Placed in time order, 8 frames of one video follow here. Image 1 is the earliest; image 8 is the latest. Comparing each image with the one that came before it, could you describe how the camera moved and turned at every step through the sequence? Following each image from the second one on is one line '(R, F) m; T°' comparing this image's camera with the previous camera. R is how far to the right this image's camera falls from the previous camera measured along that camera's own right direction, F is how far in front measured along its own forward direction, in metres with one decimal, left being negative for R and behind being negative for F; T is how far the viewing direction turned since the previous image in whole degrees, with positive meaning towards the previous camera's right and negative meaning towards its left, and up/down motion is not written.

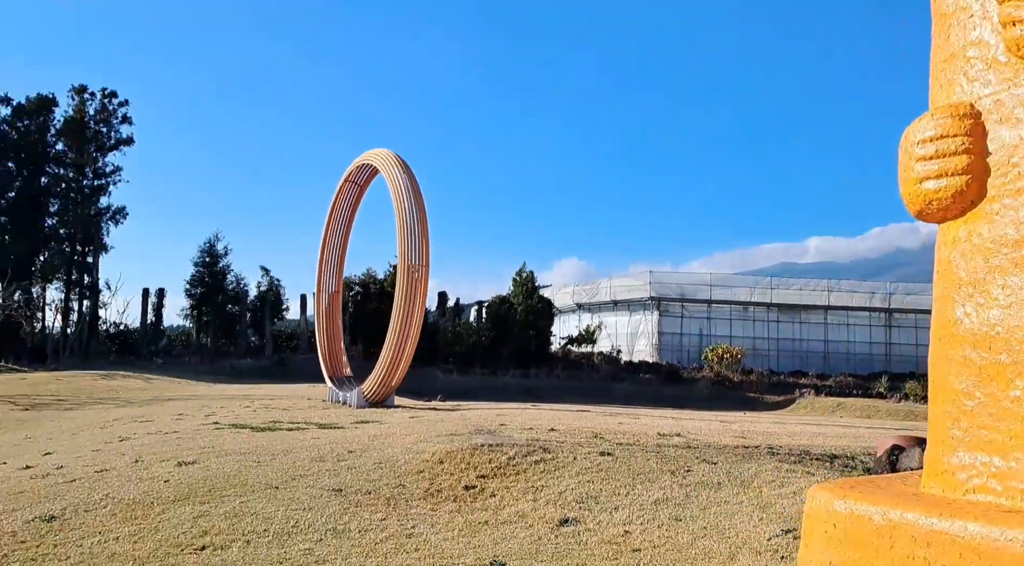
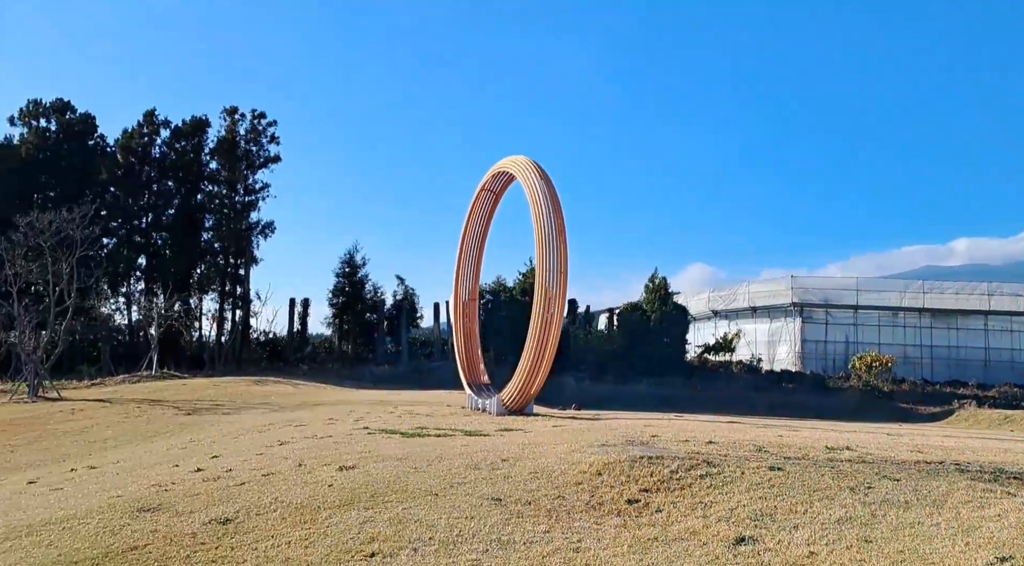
(-0.2, +0.1) m; -8°
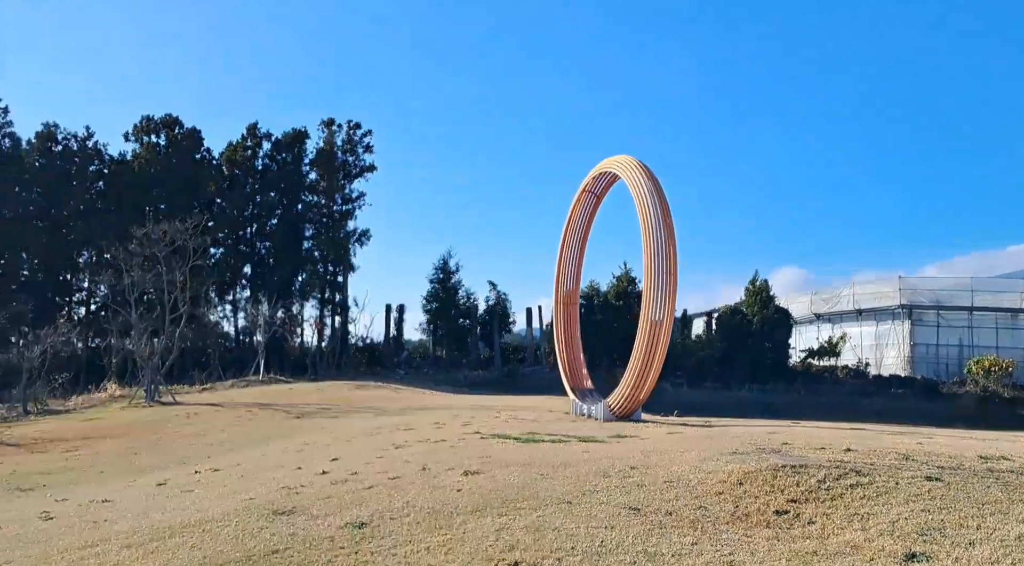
(-0.4, +0.1) m; -6°
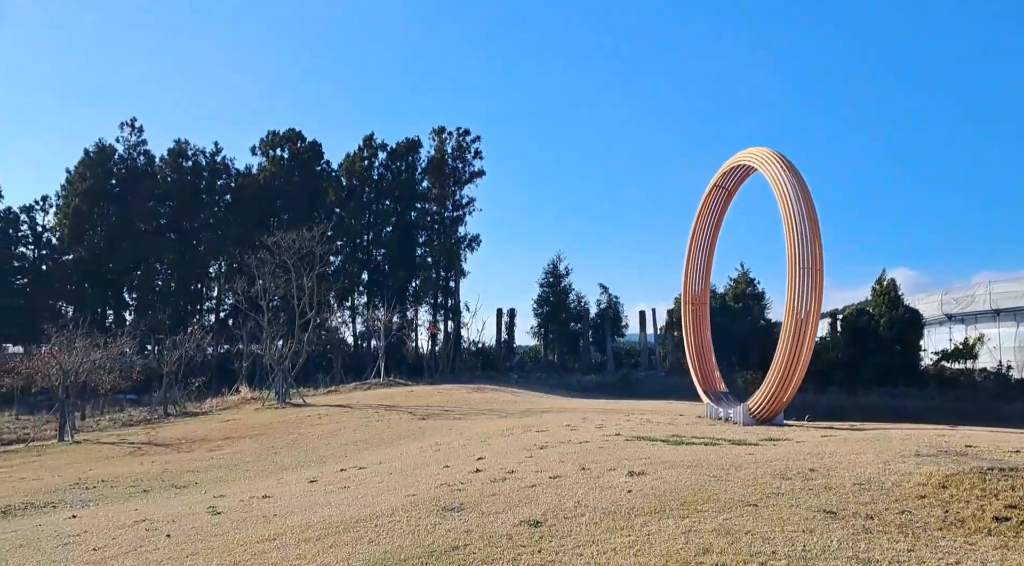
(-0.6, +0.2) m; -6°
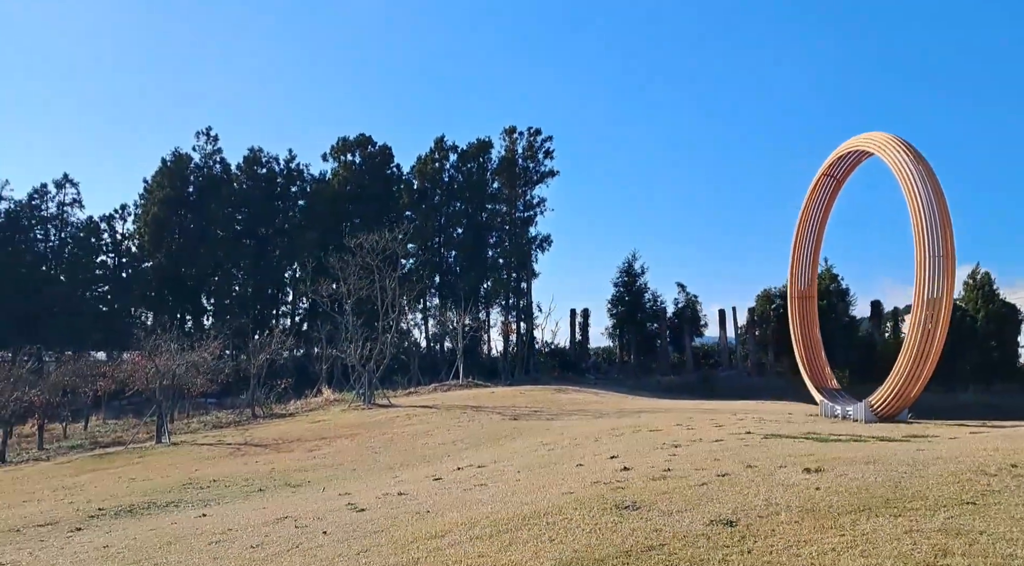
(-0.9, +0.3) m; -4°
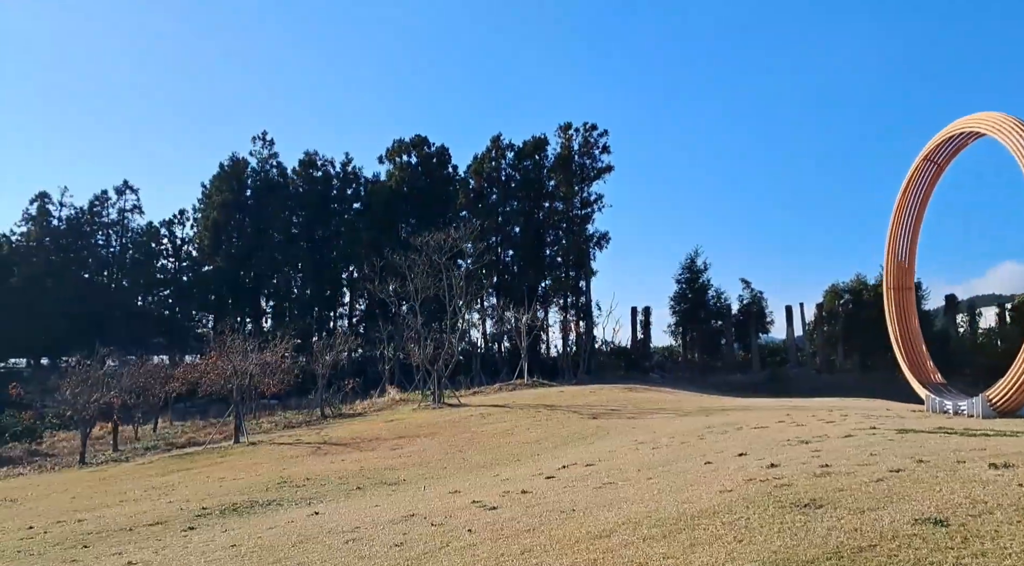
(-0.9, +0.4) m; -3°
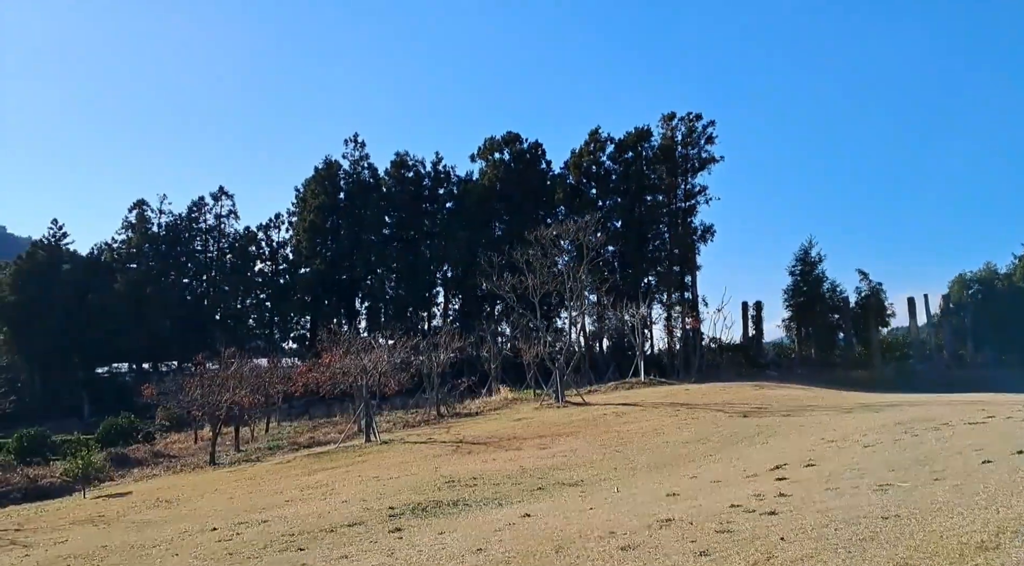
(-1.9, +0.9) m; -4°
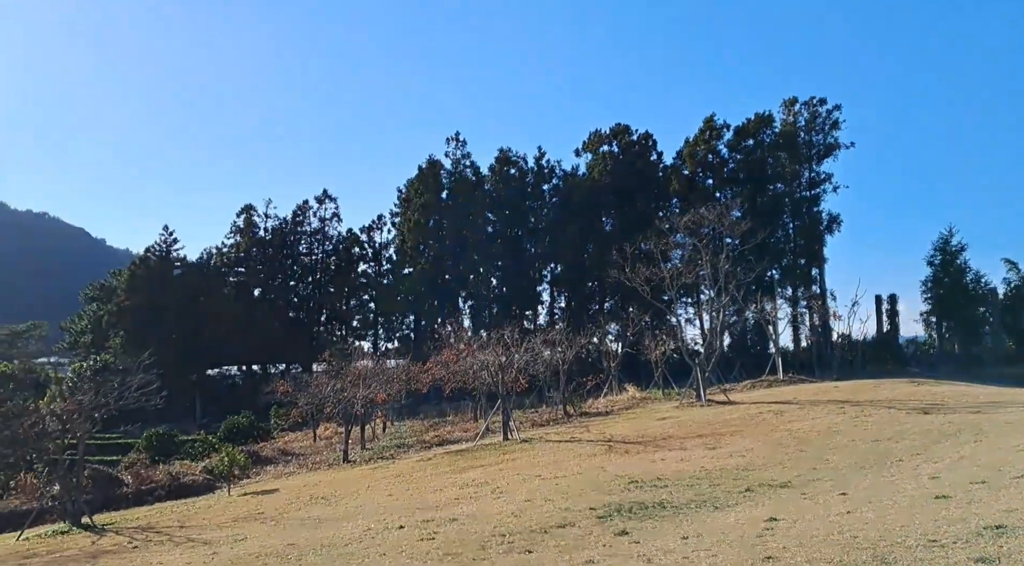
(-1.6, +1.1) m; -5°
